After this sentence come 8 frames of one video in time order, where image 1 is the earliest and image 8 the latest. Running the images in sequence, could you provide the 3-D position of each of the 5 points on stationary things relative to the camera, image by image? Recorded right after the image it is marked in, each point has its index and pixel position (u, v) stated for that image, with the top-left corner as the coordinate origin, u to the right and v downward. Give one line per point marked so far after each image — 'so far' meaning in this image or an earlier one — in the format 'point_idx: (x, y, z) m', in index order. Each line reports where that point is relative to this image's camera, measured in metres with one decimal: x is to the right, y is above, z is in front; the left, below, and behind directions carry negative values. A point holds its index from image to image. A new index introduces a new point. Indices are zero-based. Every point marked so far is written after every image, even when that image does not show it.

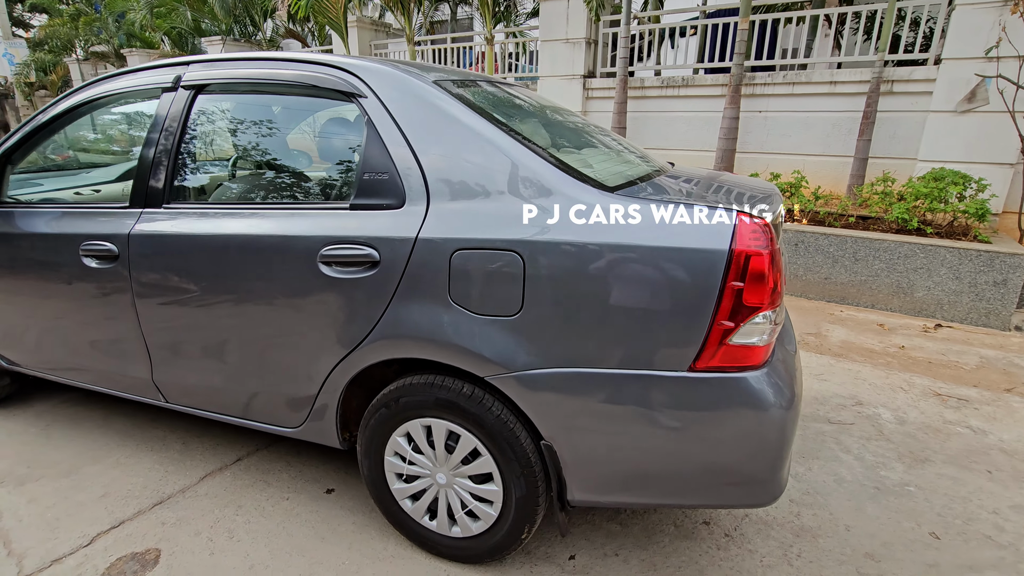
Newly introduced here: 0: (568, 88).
0: (+0.7, +2.5, +6.3) m
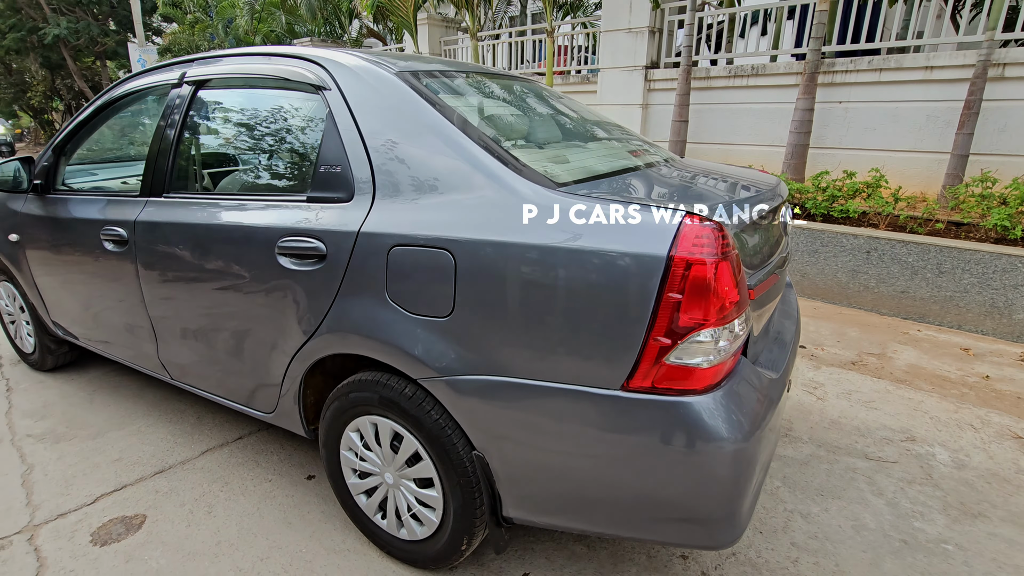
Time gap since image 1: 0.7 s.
0: (+1.4, +2.5, +6.0) m
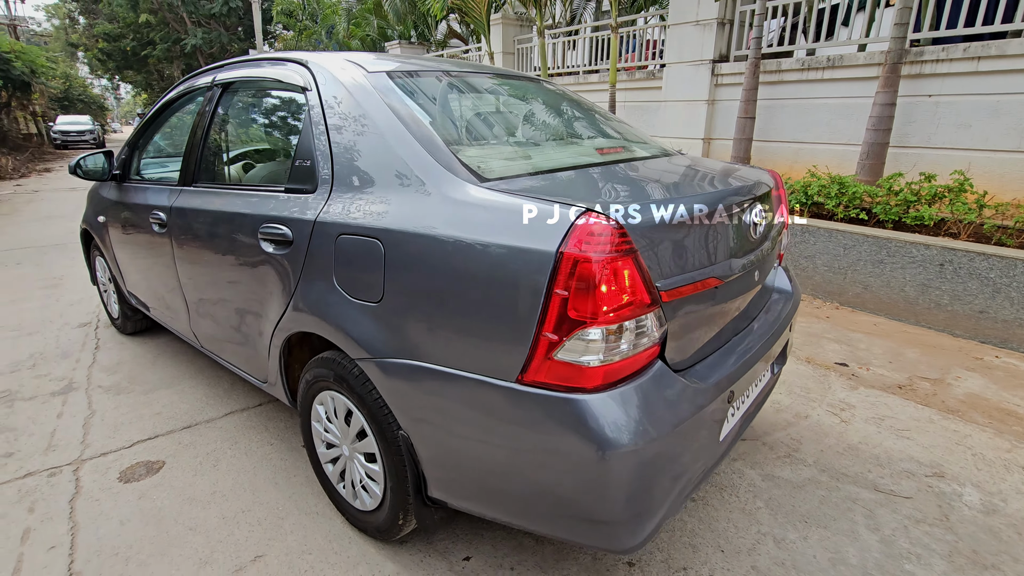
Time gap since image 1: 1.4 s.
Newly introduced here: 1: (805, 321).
0: (+2.1, +2.4, +5.8) m
1: (+2.2, -0.3, +3.8) m
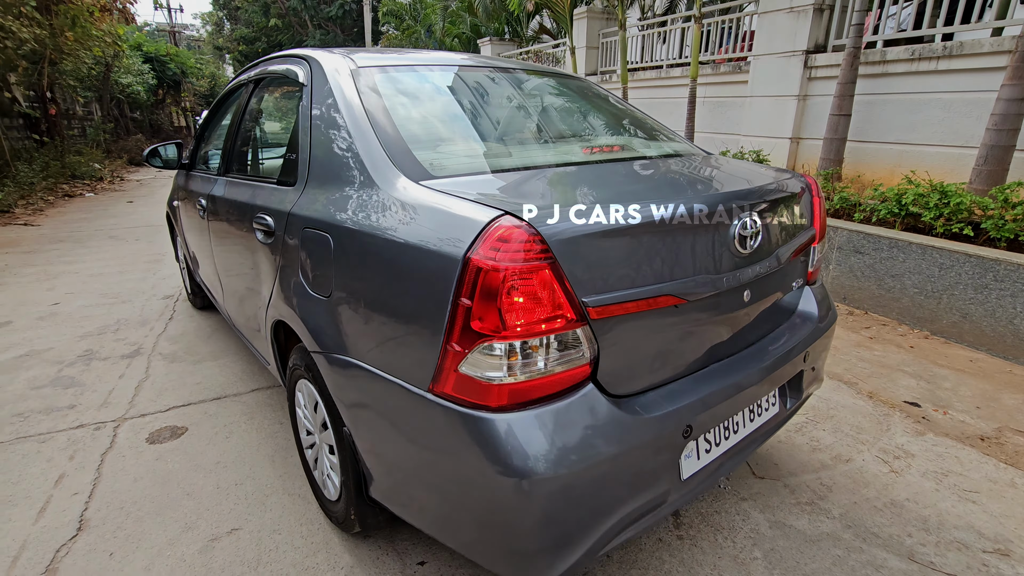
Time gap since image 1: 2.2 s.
0: (+2.8, +2.3, +5.2) m
1: (+2.4, -0.4, +3.3) m
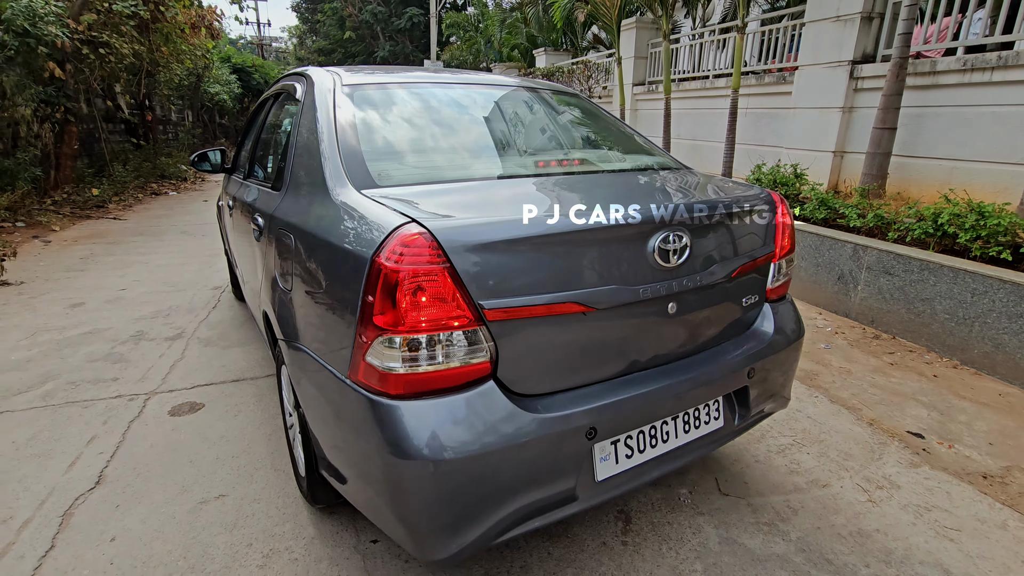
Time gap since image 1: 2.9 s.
0: (+3.1, +2.1, +5.0) m
1: (+2.3, -0.5, +3.1) m
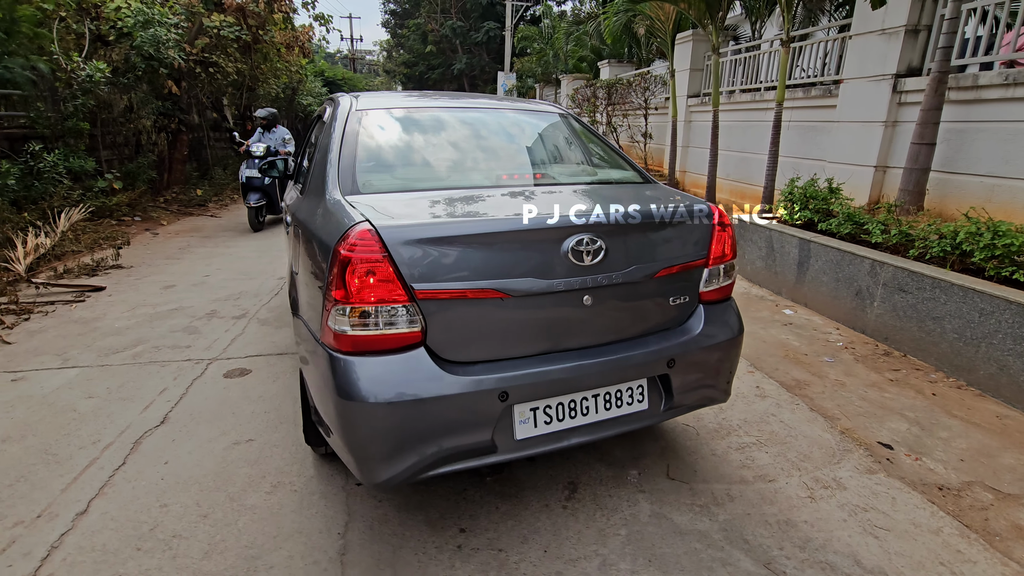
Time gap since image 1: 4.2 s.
0: (+3.5, +1.9, +4.9) m
1: (+2.3, -0.6, +3.1) m
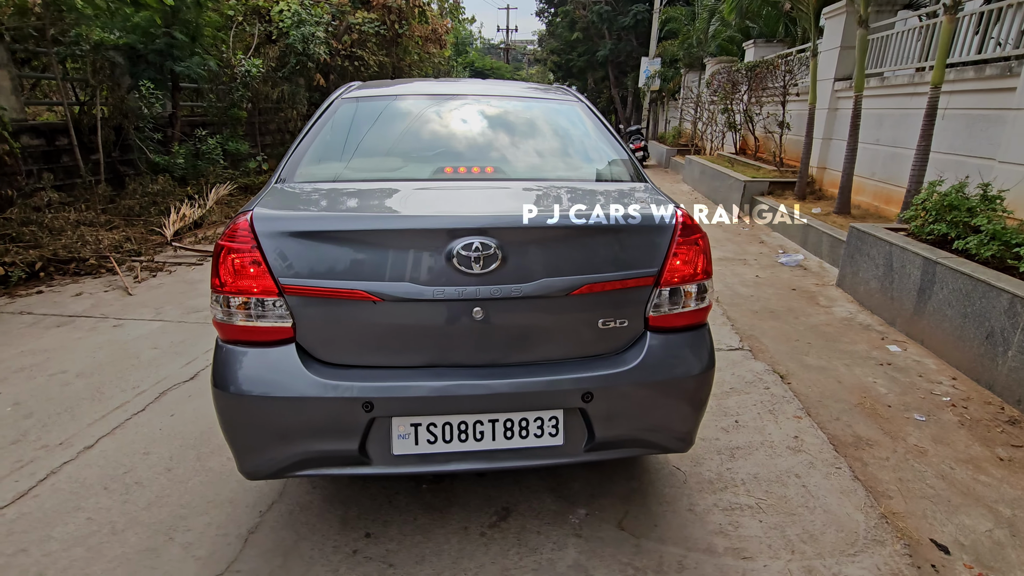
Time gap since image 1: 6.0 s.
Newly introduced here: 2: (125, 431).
0: (+4.0, +1.6, +3.7) m
1: (+2.2, -0.9, +2.3) m
2: (-2.0, -0.7, +2.6) m
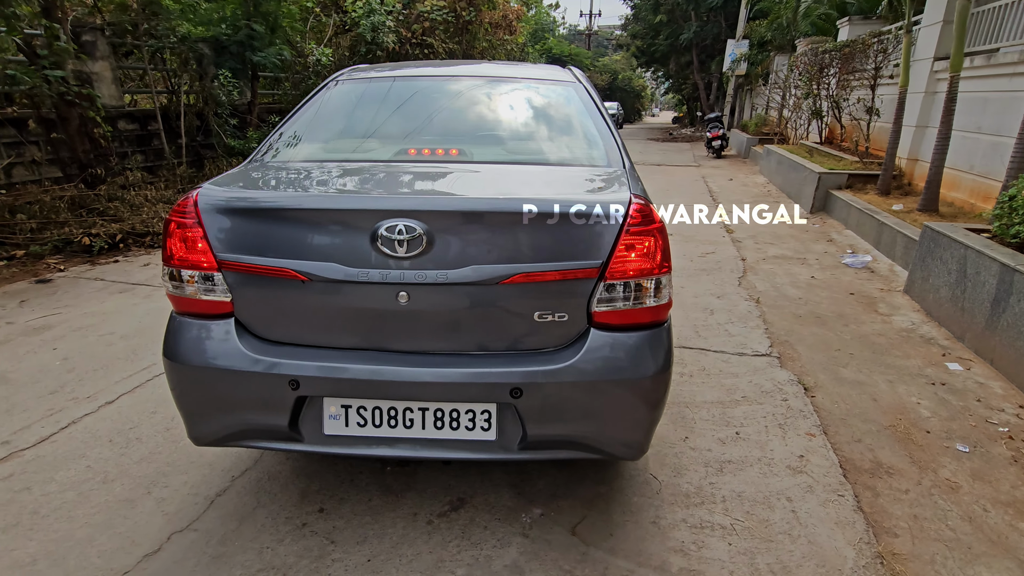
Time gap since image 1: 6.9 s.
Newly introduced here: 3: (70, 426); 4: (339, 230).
0: (+4.1, +1.4, +2.9) m
1: (+2.0, -0.9, +1.9) m
2: (-2.0, -0.6, +2.8) m
3: (-2.2, -0.7, +2.5) m
4: (-0.5, +0.2, +1.6) m
